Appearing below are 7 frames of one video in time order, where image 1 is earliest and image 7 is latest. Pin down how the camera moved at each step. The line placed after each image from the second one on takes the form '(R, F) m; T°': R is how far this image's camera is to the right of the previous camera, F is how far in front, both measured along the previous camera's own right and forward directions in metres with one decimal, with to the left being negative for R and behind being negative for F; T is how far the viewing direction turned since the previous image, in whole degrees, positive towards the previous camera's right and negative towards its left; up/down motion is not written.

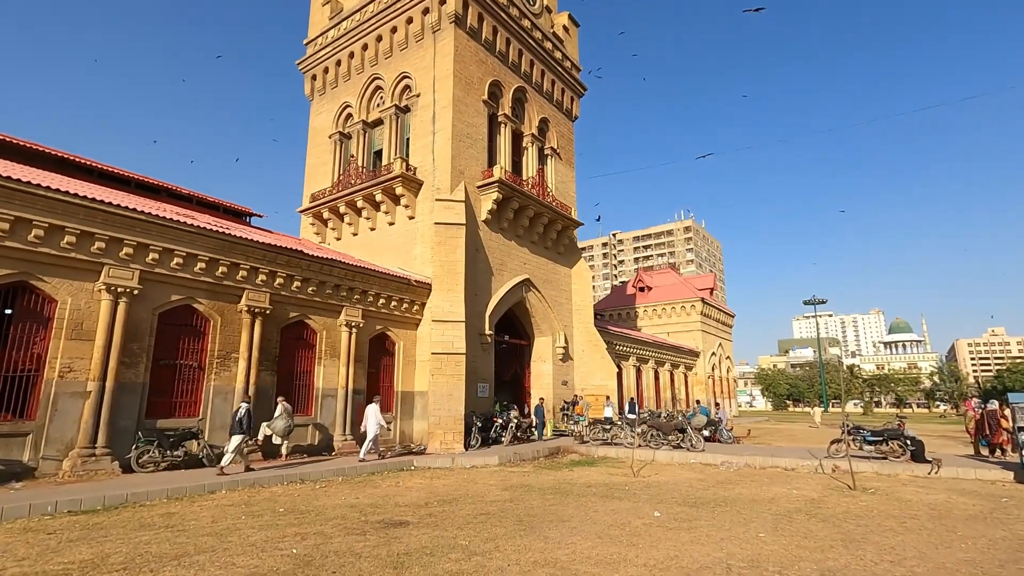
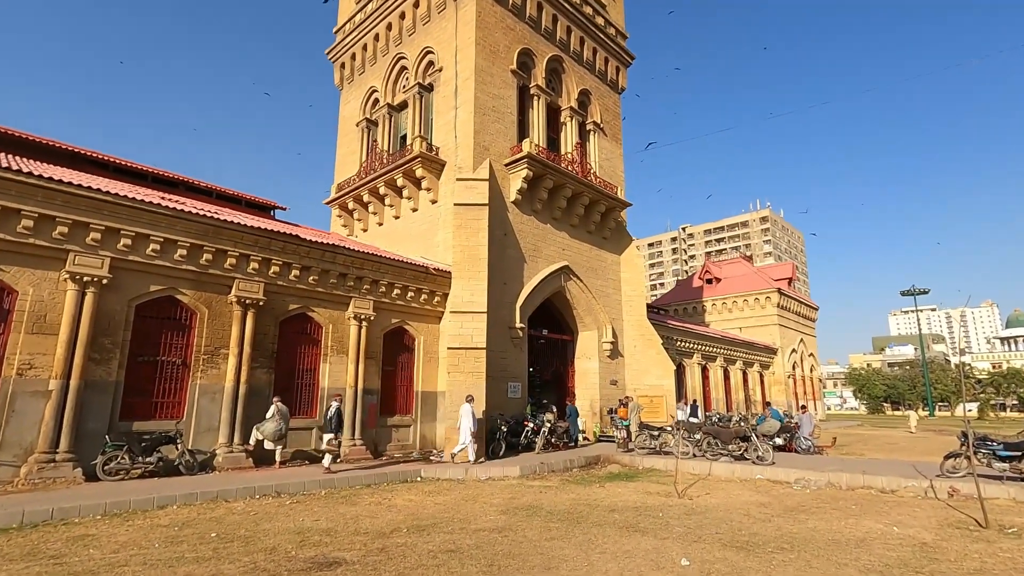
(+1.0, +1.8) m; -7°
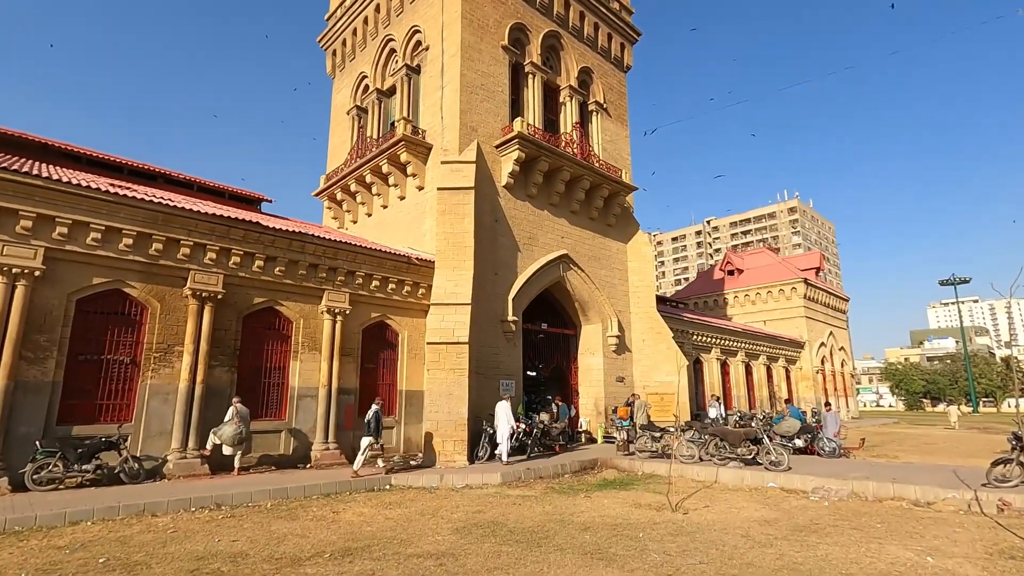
(+0.8, +1.1) m; -3°
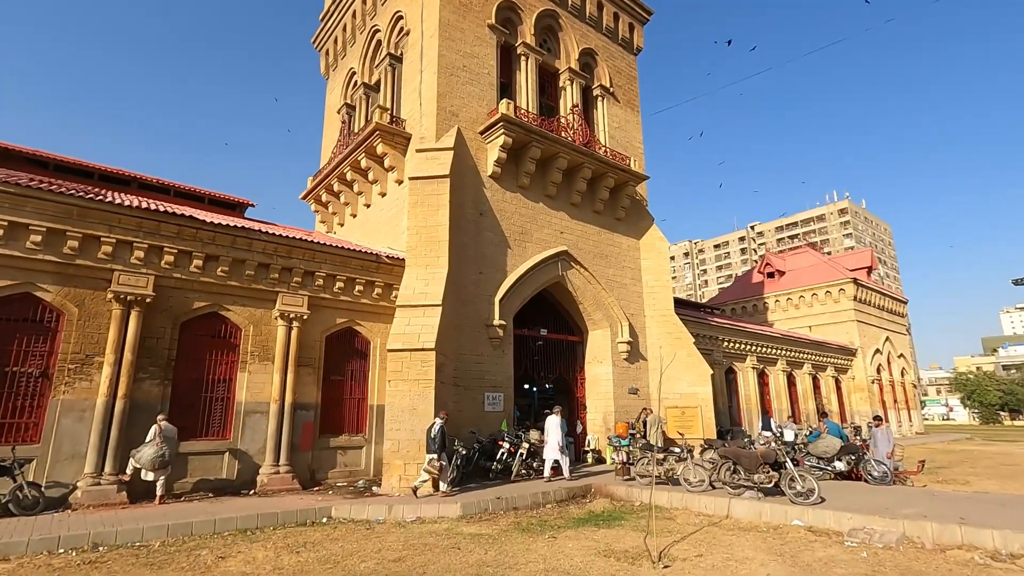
(+1.2, +1.6) m; -4°
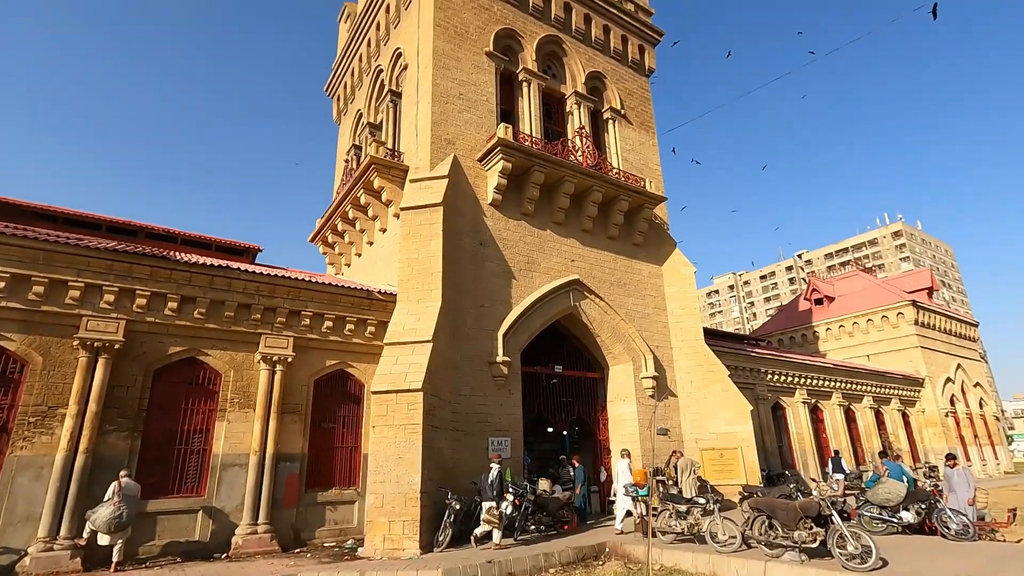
(+0.8, +1.0) m; -4°
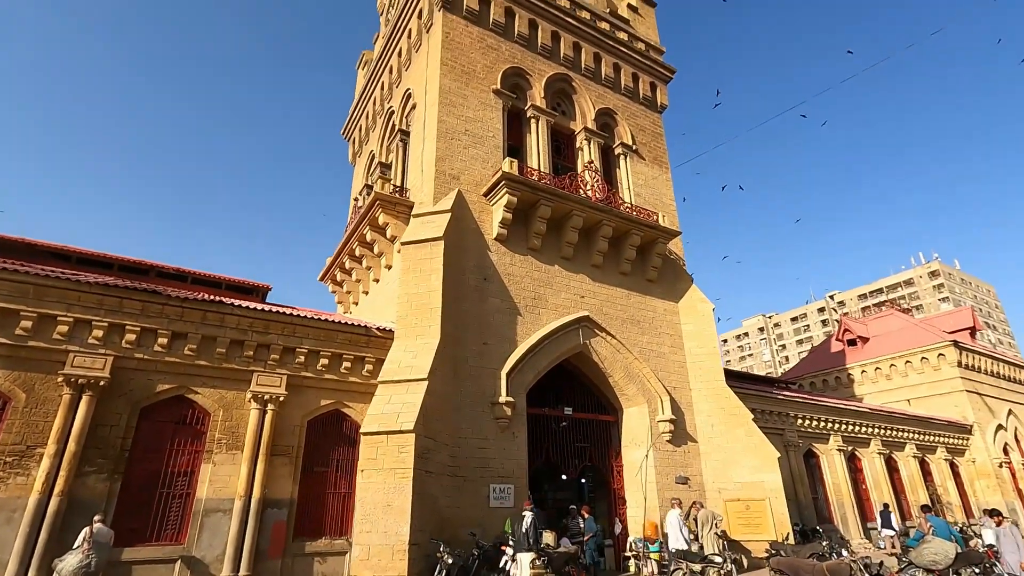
(+0.4, +0.5) m; -3°
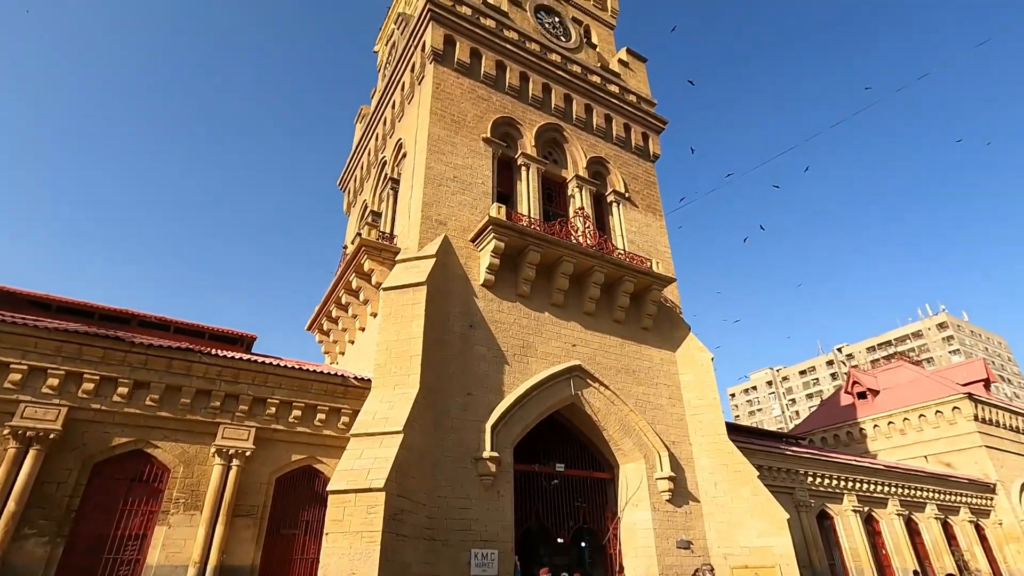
(+0.4, +0.4) m; 0°
